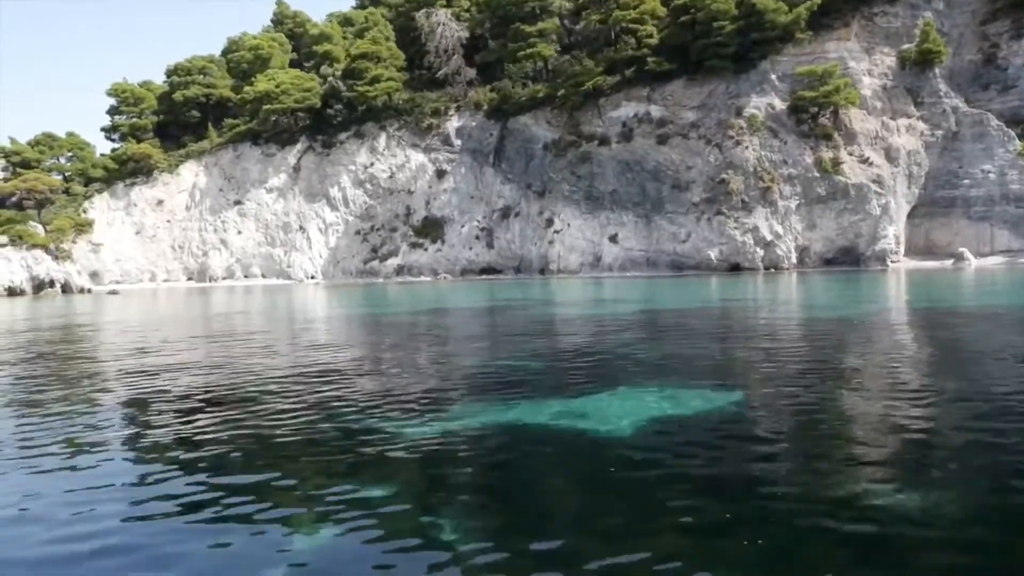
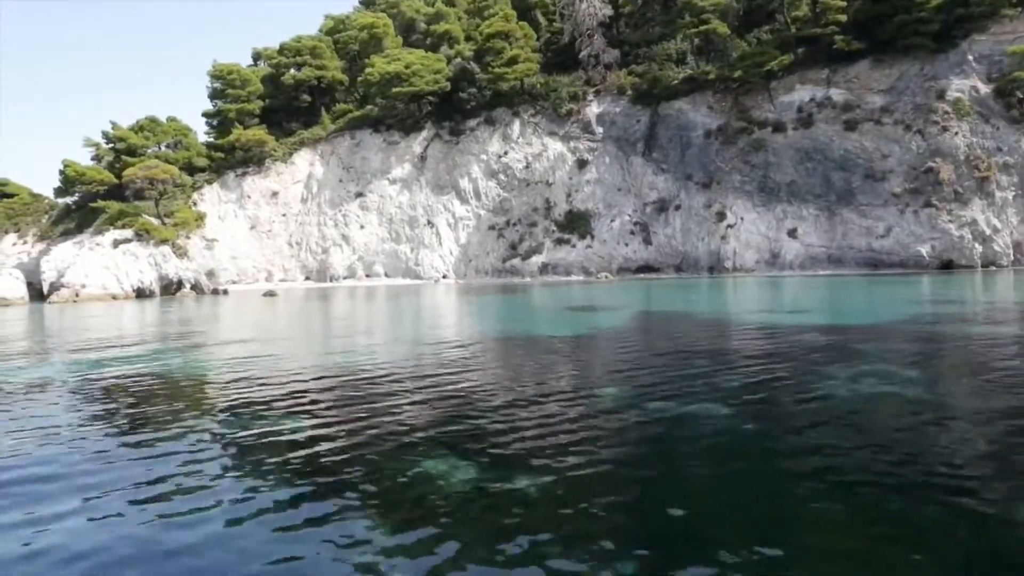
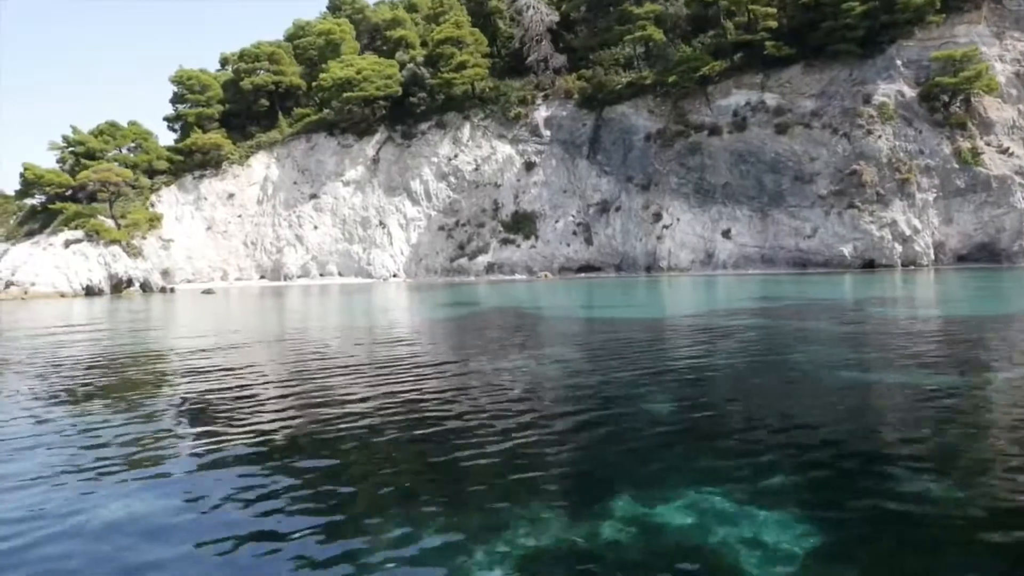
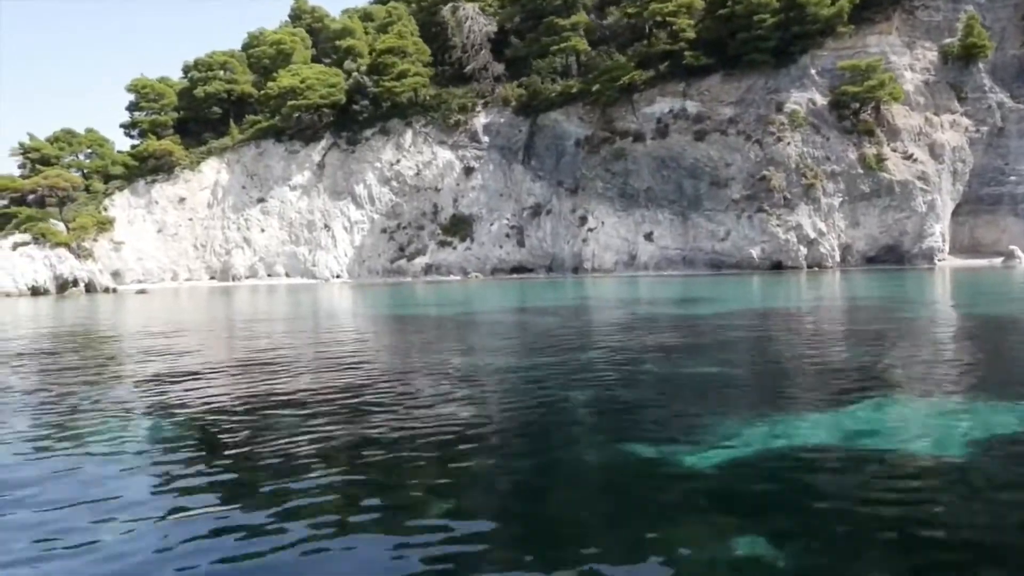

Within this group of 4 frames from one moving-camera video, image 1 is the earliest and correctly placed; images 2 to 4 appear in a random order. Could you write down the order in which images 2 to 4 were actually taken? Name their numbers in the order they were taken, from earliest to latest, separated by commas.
4, 3, 2
